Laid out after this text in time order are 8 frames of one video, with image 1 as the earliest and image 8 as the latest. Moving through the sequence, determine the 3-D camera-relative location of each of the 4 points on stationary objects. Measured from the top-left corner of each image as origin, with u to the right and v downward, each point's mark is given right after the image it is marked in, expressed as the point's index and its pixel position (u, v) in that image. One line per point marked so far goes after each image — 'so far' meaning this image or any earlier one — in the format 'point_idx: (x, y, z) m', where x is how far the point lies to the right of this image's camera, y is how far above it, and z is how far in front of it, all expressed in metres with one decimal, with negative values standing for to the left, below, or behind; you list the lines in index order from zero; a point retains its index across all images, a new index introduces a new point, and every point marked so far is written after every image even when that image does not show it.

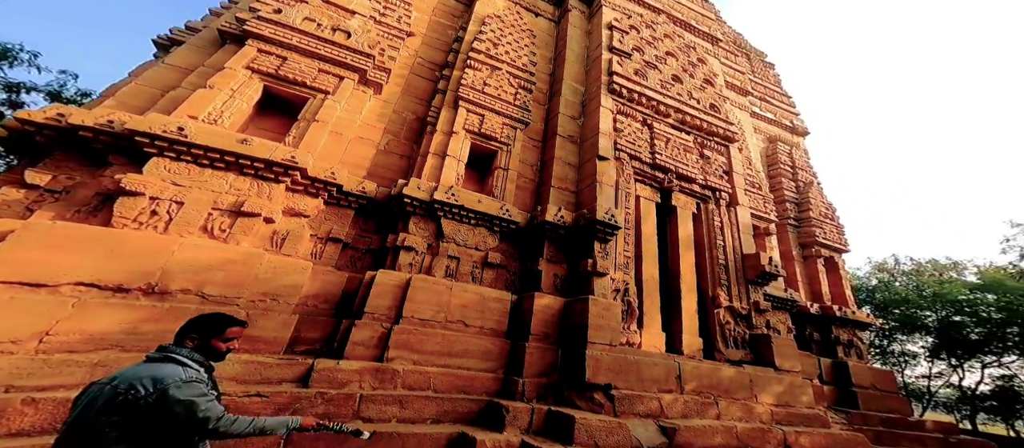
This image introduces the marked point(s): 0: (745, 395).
0: (+3.0, -2.3, +4.6) m
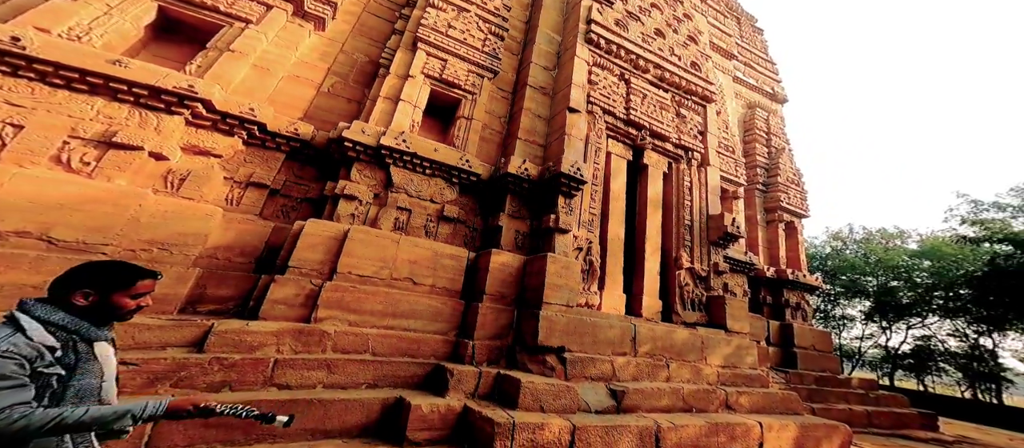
0: (+2.4, -1.8, +4.7) m
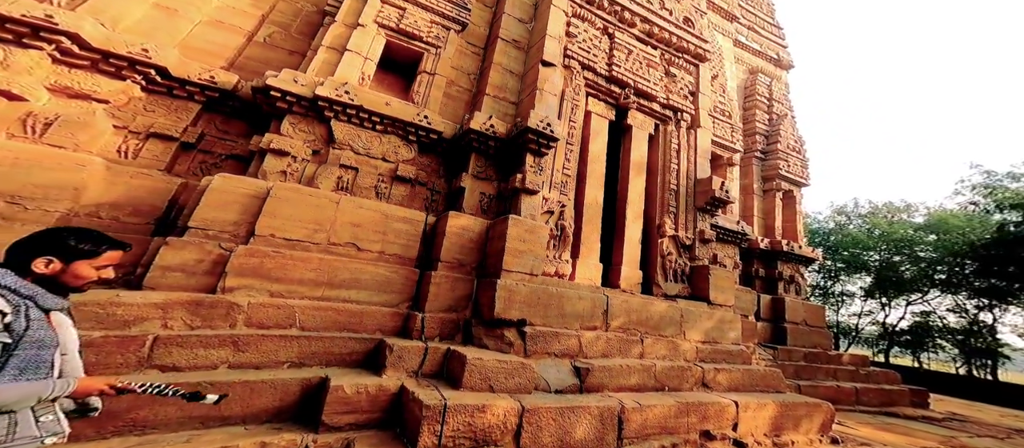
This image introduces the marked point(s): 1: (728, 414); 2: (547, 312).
0: (+2.0, -1.4, +4.4) m
1: (+2.2, -1.9, +3.5) m
2: (+0.4, -0.9, +3.5) m
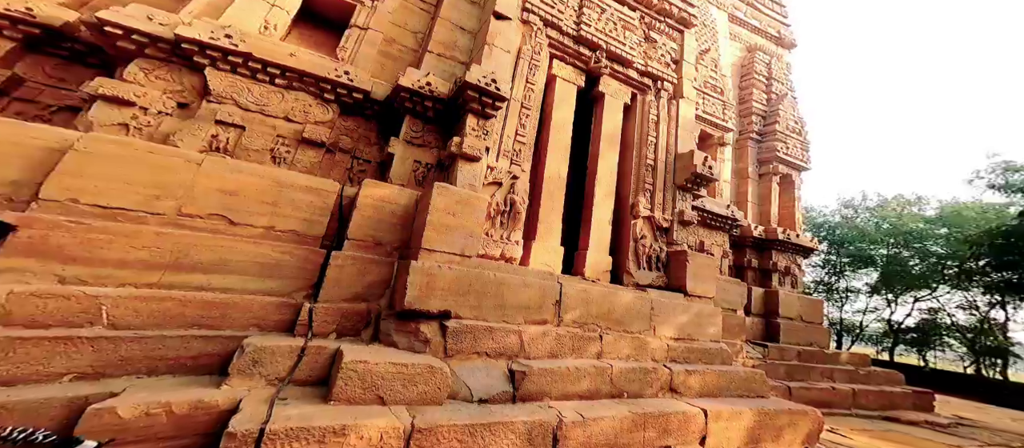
0: (+1.4, -1.1, +3.8) m
1: (+1.5, -1.7, +2.9) m
2: (-0.2, -0.6, +2.9) m
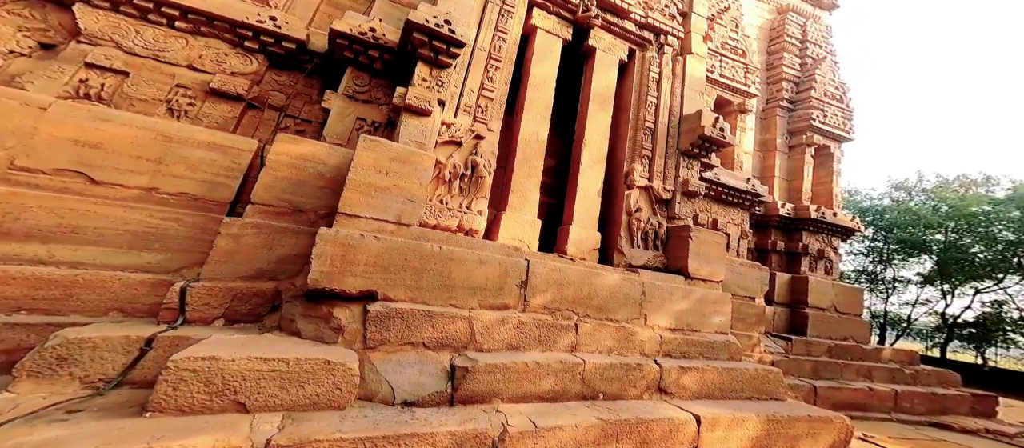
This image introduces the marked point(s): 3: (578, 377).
0: (+1.1, -0.8, +3.1) m
1: (+1.2, -1.4, +2.3) m
2: (-0.6, -0.4, +2.4) m
3: (+0.5, -1.1, +2.5) m
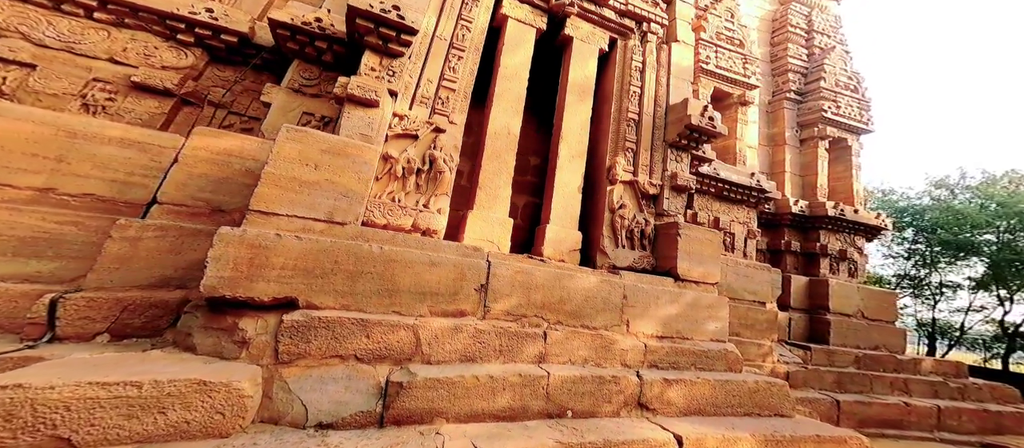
0: (+0.8, -0.8, +2.8) m
1: (+0.8, -1.4, +2.0) m
2: (-1.0, -0.4, +2.1) m
3: (+0.2, -1.1, +2.1) m
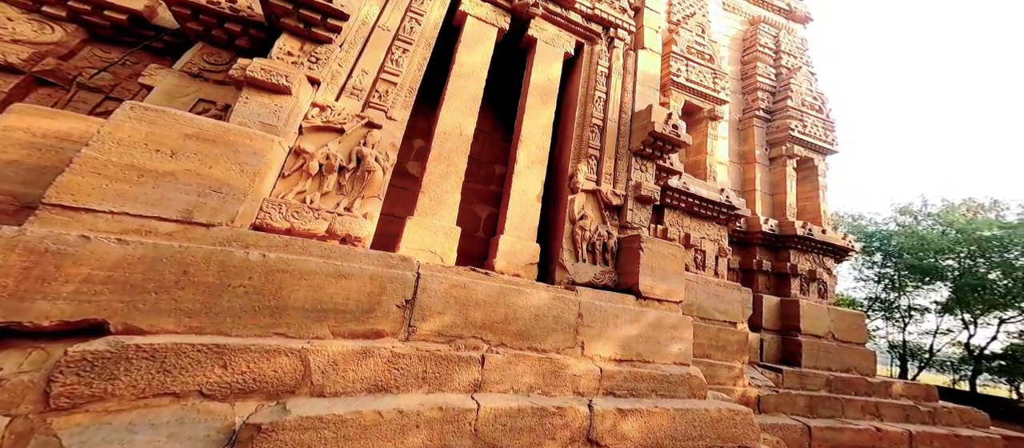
0: (+0.3, -0.9, +2.5) m
1: (+0.4, -1.4, +1.6) m
2: (-1.4, -0.4, +1.8) m
3: (-0.2, -1.1, +1.8) m
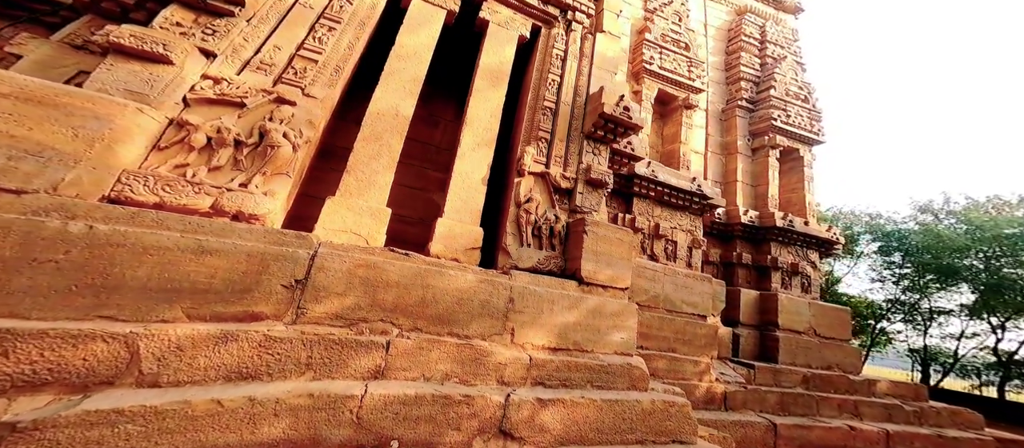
0: (-0.2, -0.7, +2.4) m
1: (-0.1, -1.3, +1.5) m
2: (-1.9, -0.2, +1.7) m
3: (-0.8, -1.0, +1.7) m
